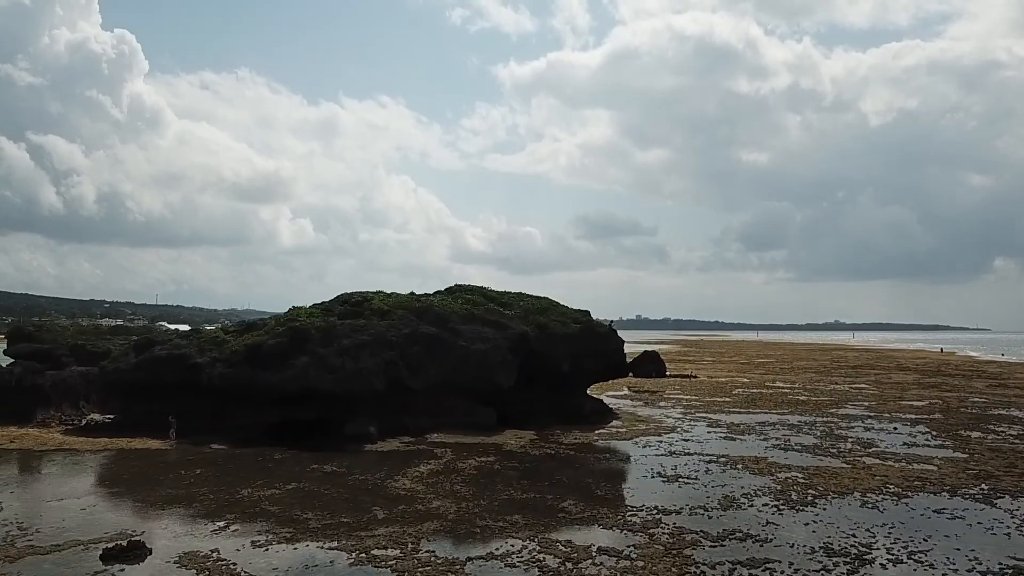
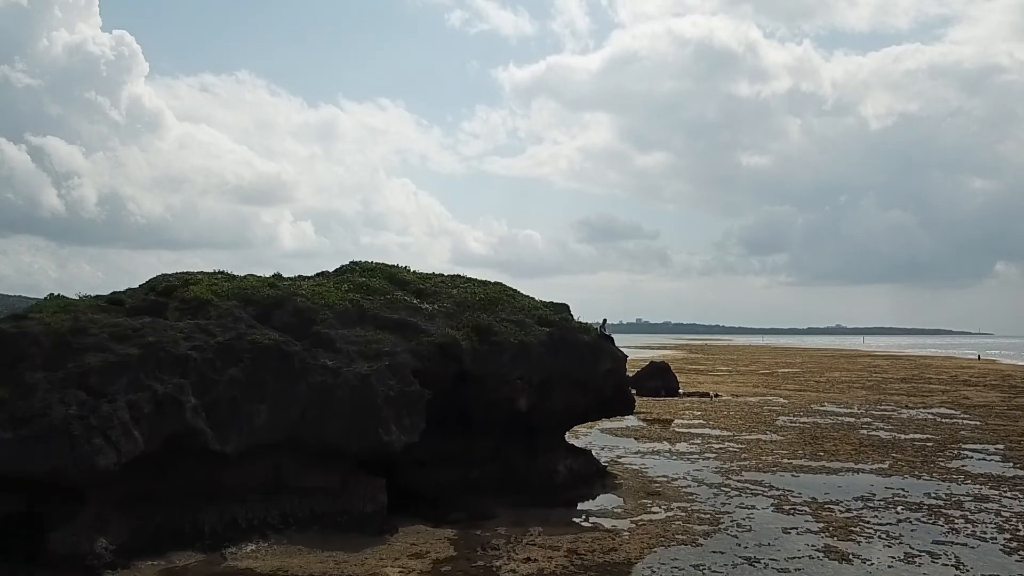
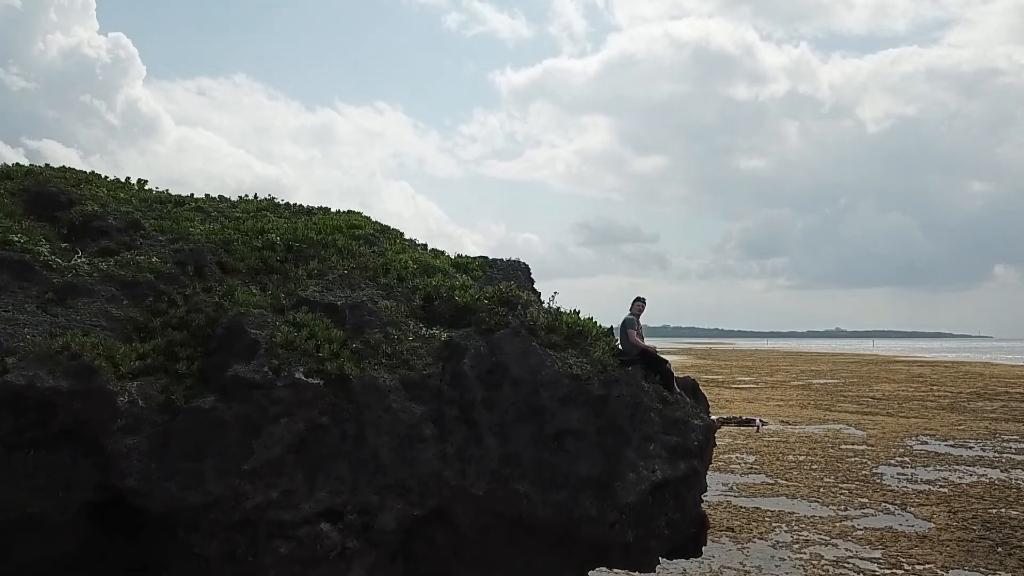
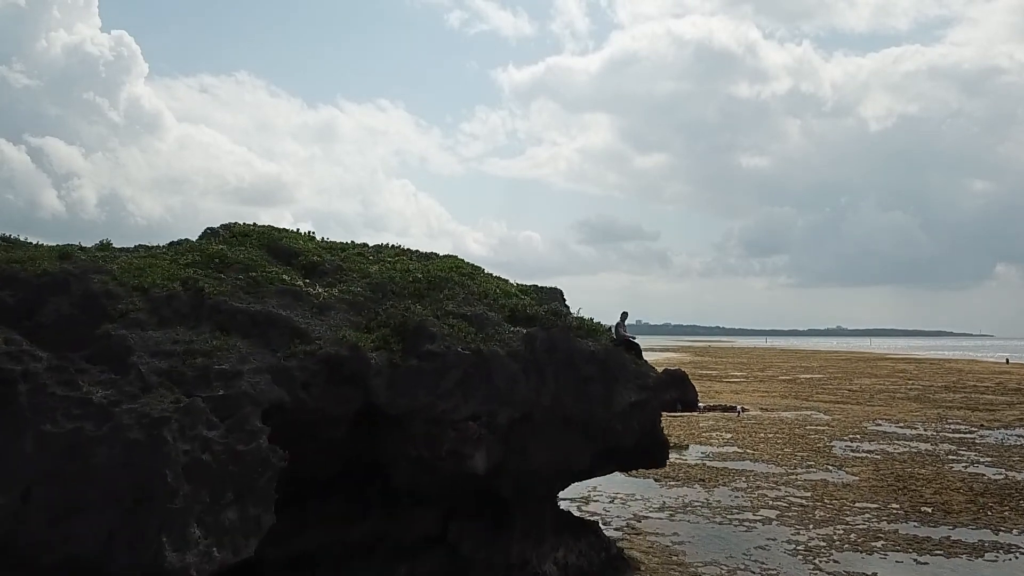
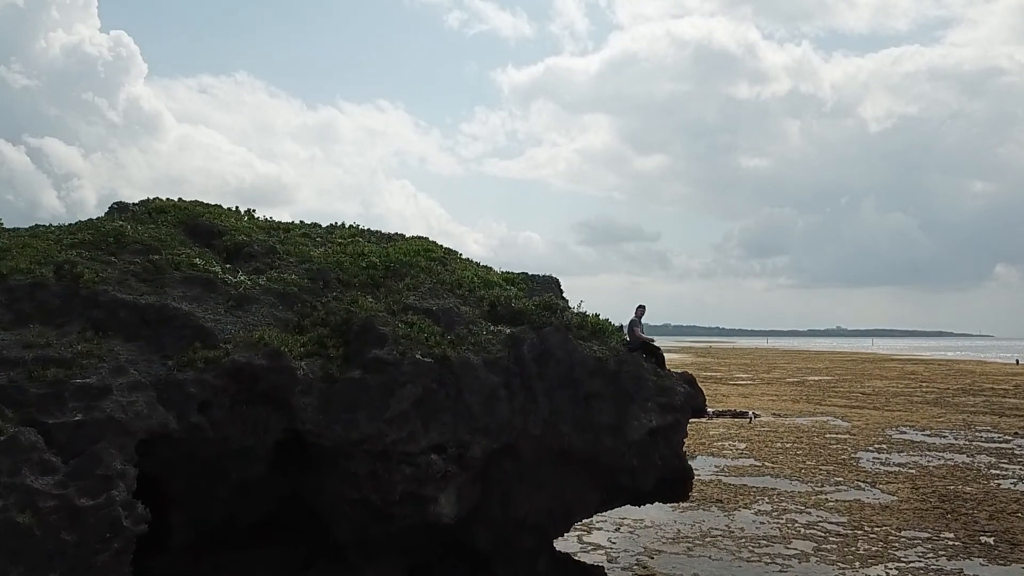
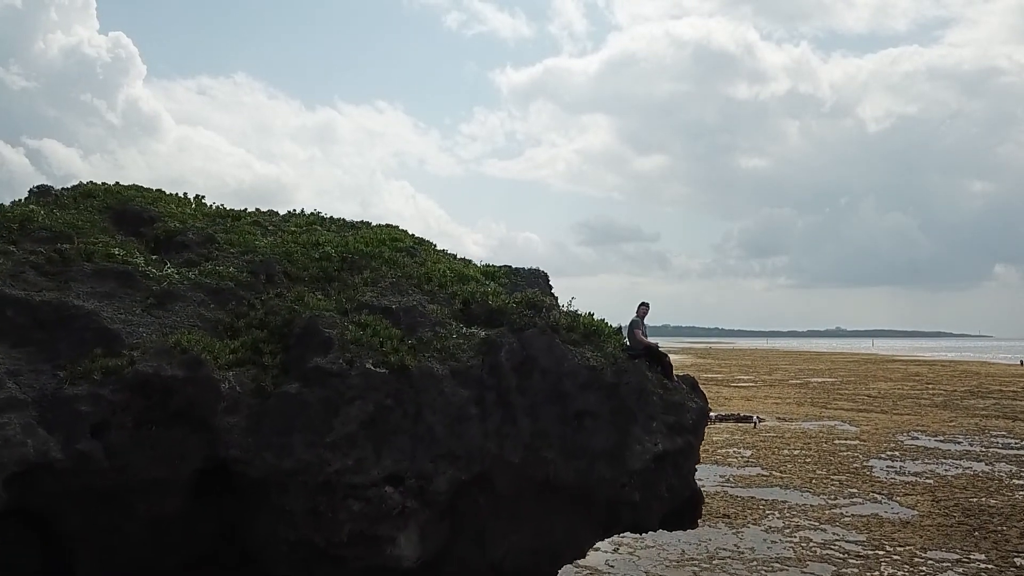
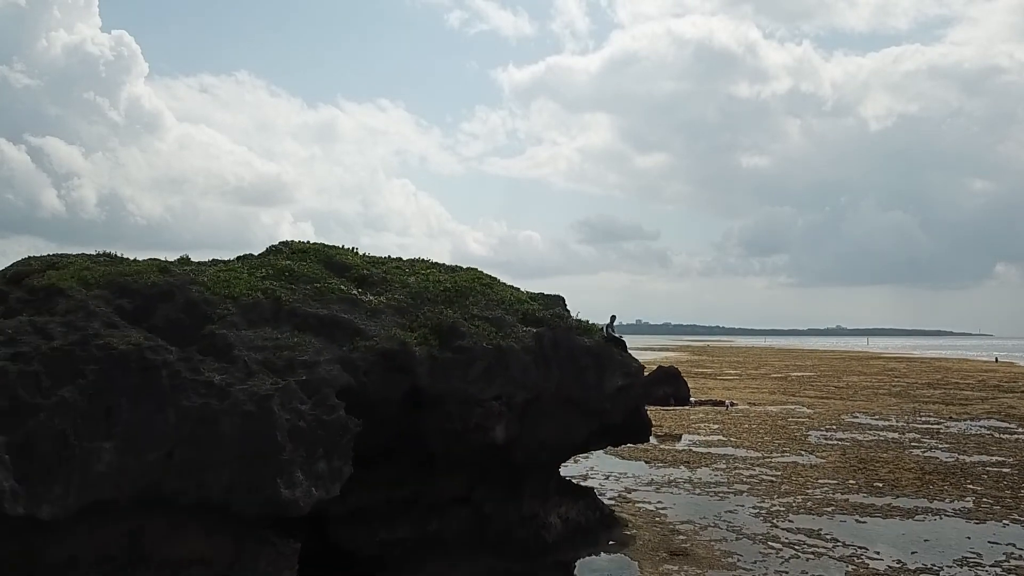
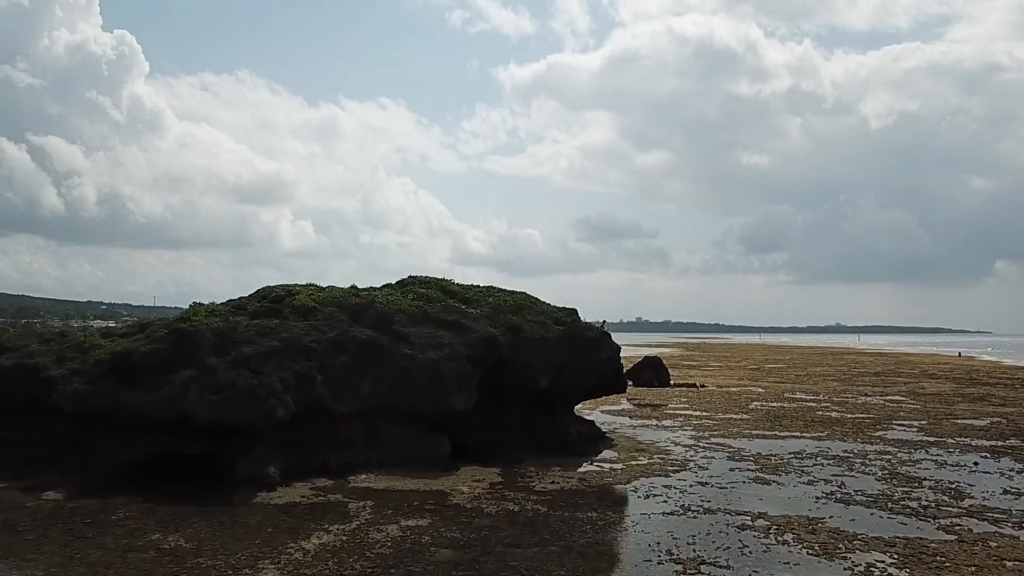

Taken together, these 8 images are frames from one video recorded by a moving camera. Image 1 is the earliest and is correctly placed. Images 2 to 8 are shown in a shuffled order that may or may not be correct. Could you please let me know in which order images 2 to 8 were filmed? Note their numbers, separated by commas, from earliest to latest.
8, 2, 7, 4, 5, 6, 3
